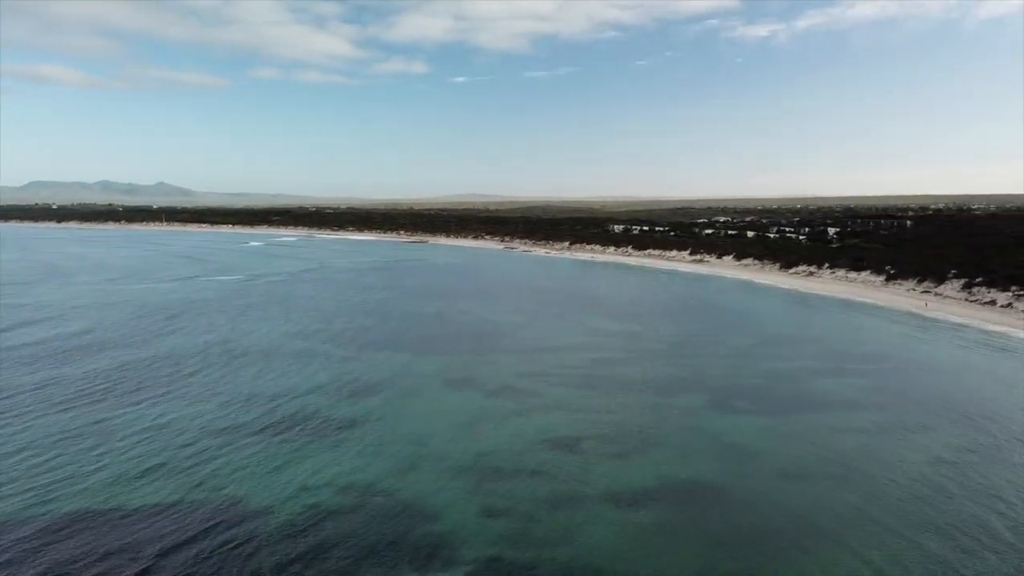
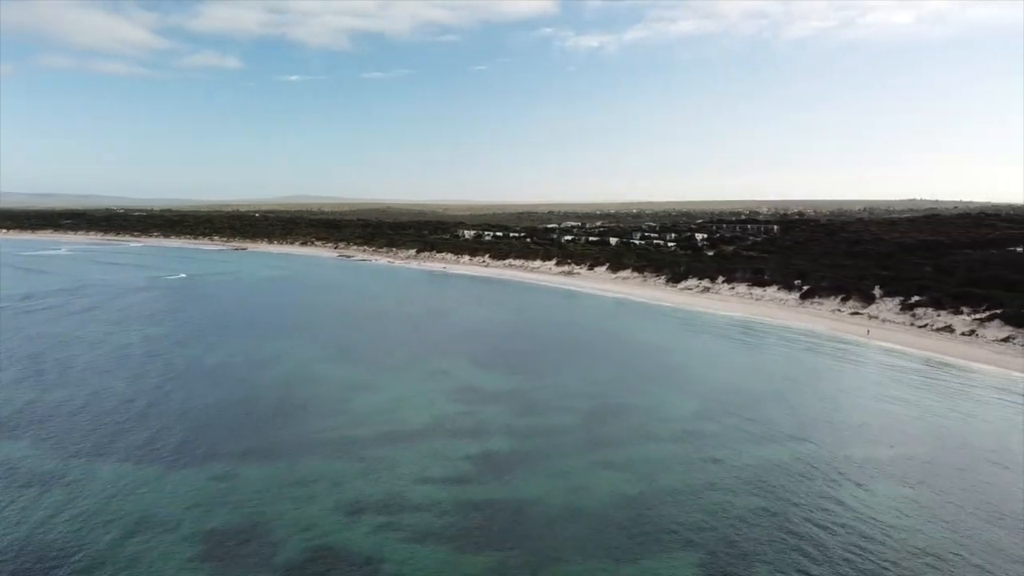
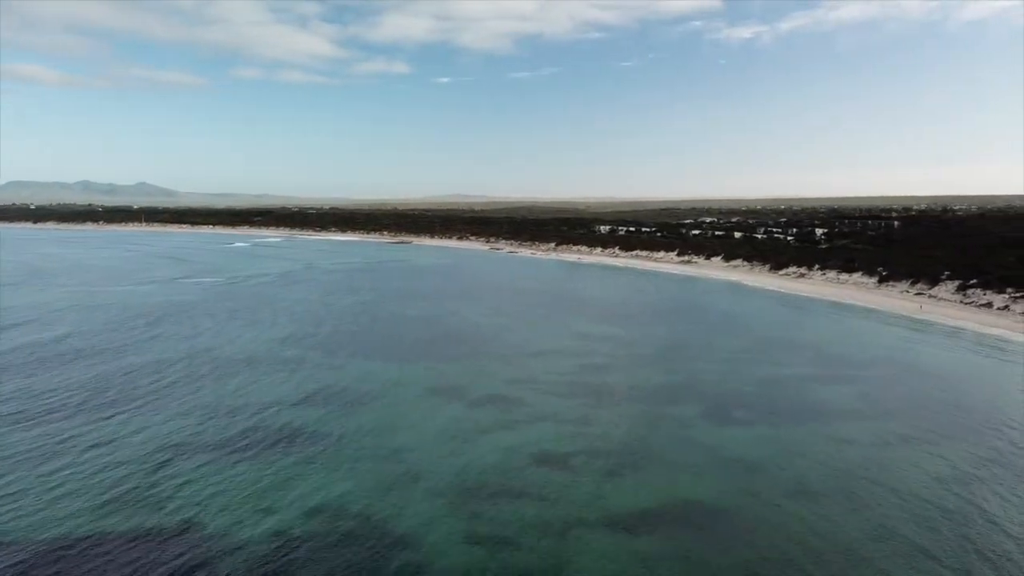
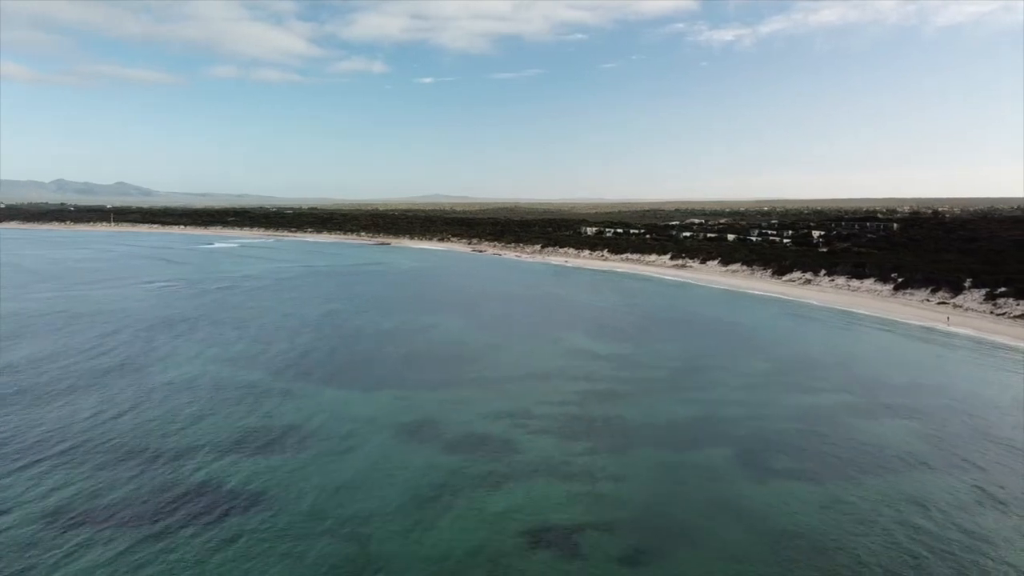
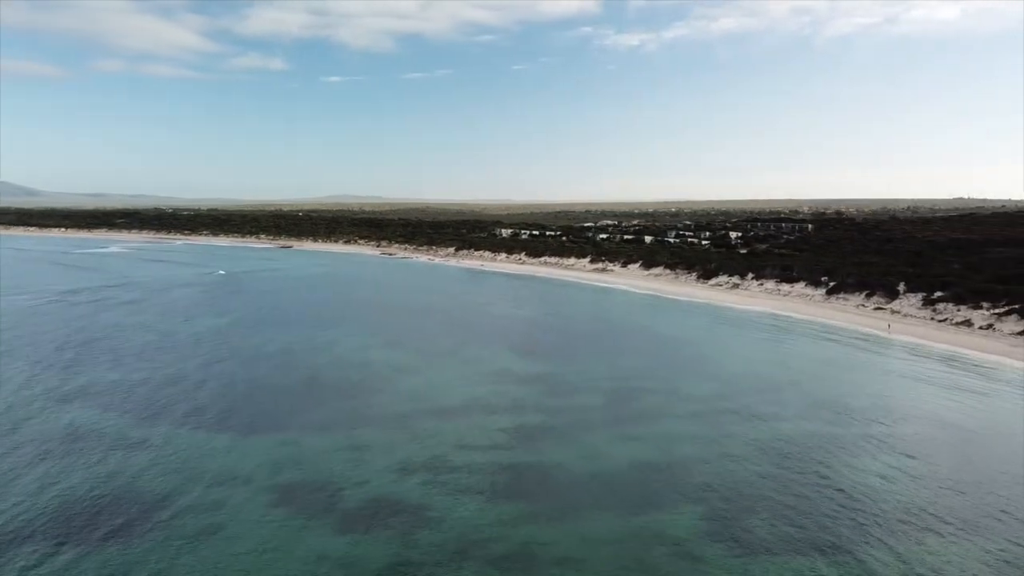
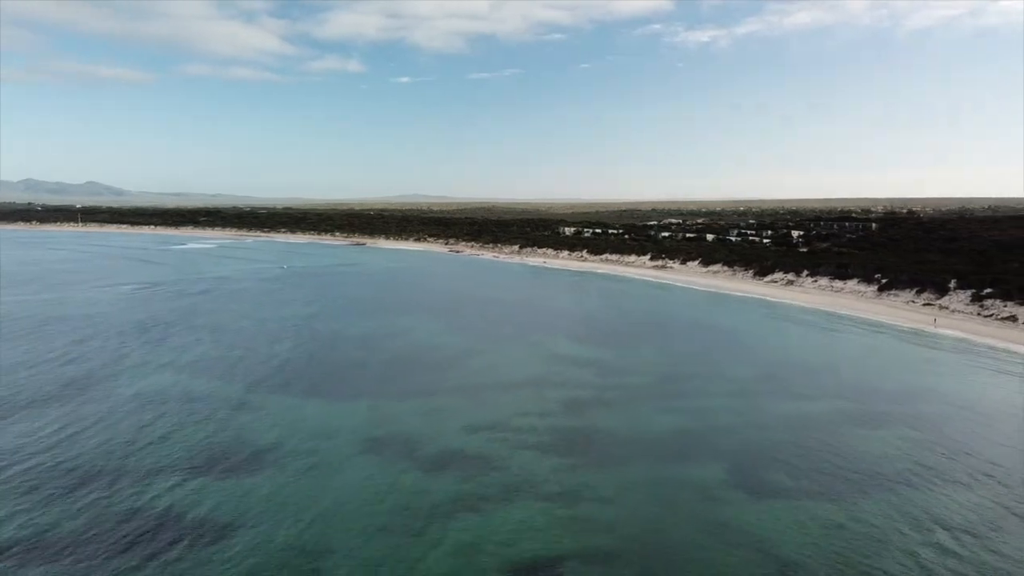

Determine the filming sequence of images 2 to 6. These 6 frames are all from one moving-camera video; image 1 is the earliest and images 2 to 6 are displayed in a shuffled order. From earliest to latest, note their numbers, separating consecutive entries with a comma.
3, 4, 6, 5, 2
